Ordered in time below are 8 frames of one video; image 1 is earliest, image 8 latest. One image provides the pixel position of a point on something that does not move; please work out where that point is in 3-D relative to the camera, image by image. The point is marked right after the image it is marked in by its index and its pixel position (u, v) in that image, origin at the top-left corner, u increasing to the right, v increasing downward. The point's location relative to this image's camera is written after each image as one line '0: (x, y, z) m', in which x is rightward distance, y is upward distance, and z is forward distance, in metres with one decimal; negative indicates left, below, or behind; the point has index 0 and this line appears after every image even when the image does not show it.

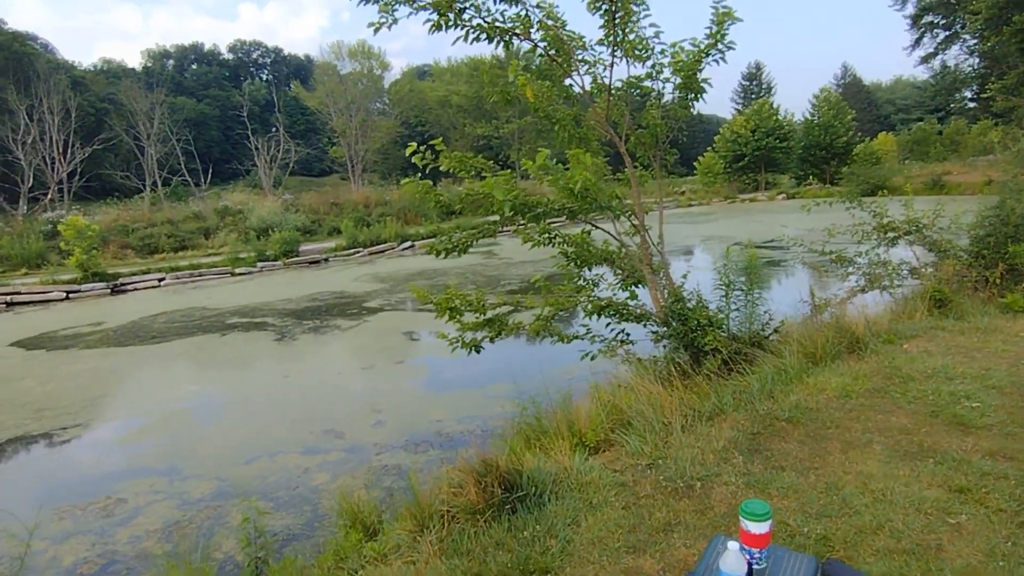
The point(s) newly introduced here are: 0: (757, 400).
0: (+1.6, -0.7, +3.6) m
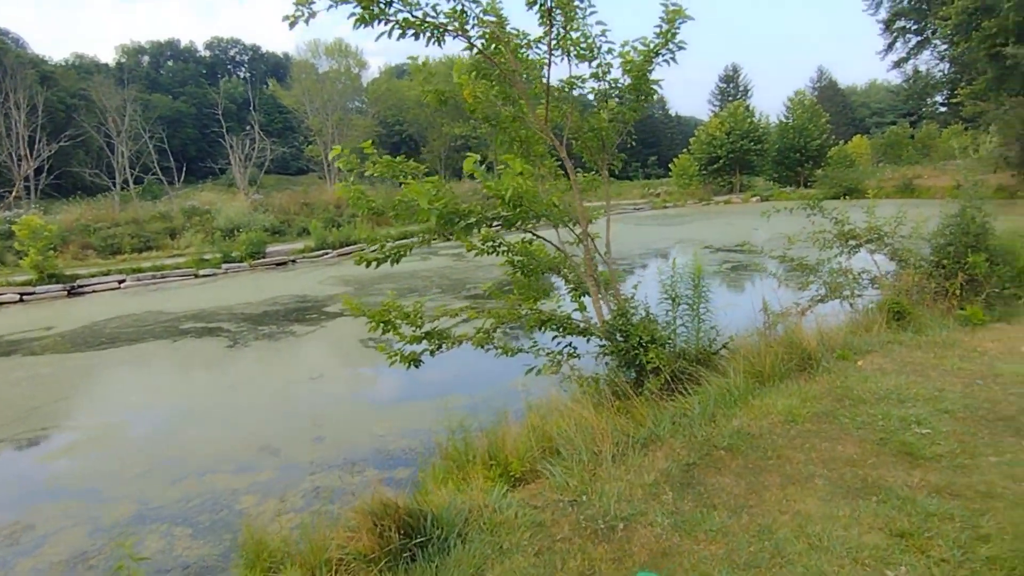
0: (+1.1, -0.8, +3.3) m
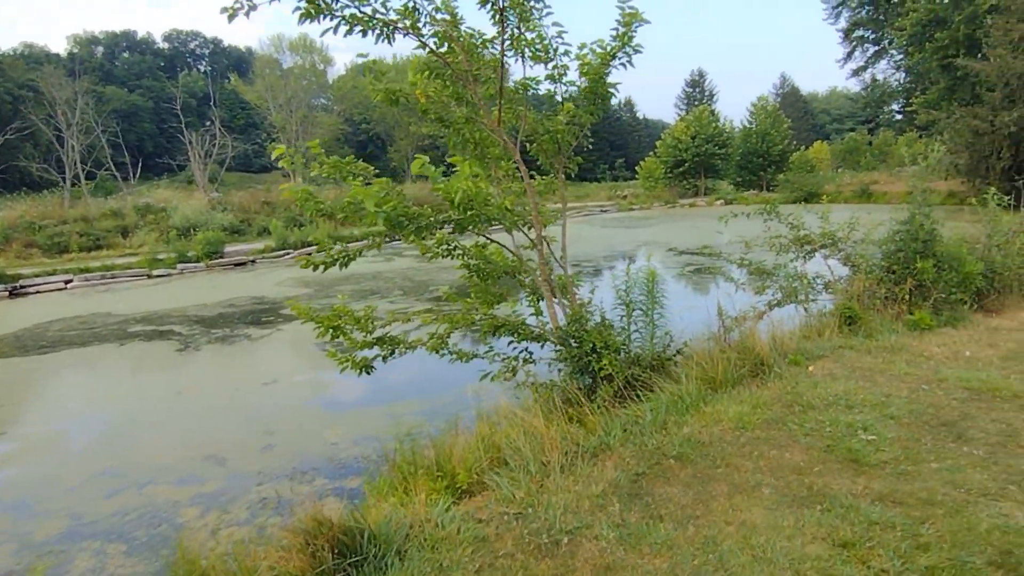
0: (+0.8, -0.9, +3.3) m
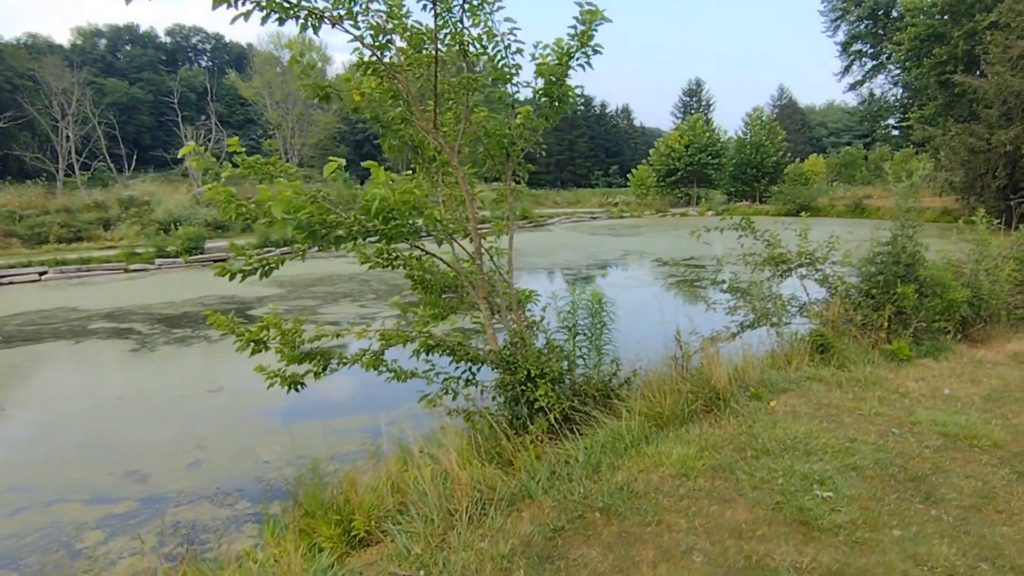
0: (+0.3, -1.0, +2.9) m
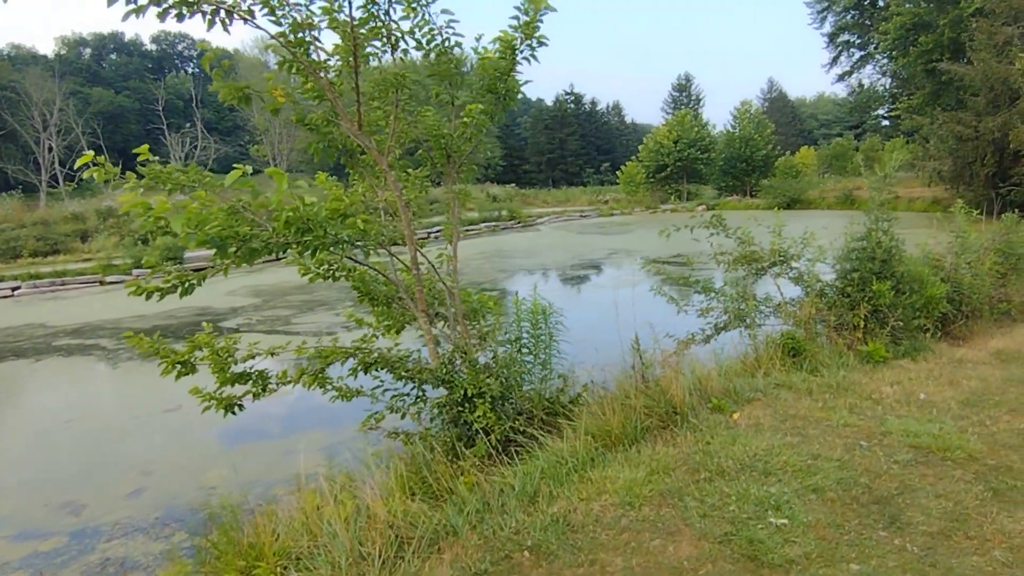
0: (0.0, -1.1, +2.6) m
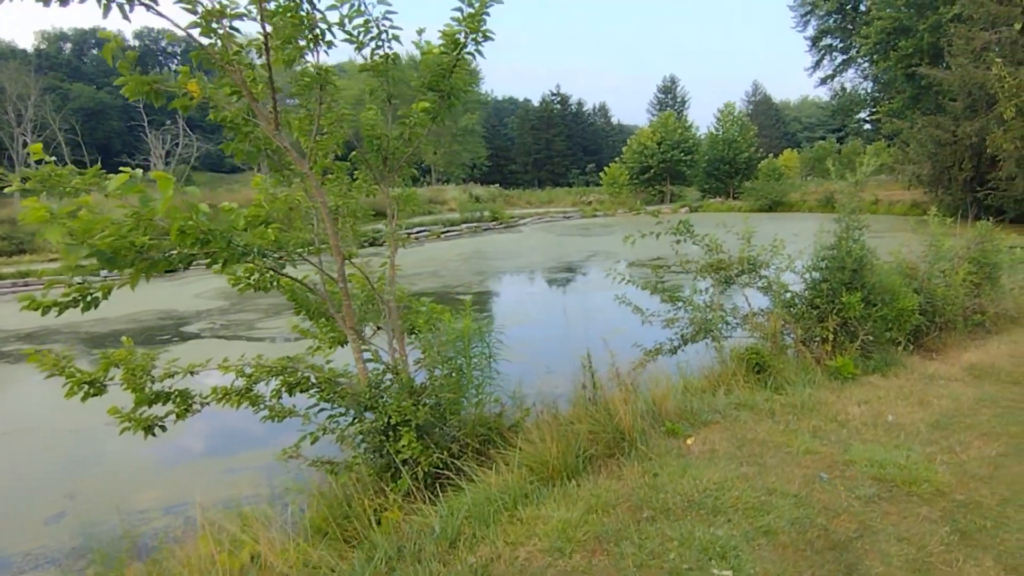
0: (-0.4, -1.2, +2.3) m
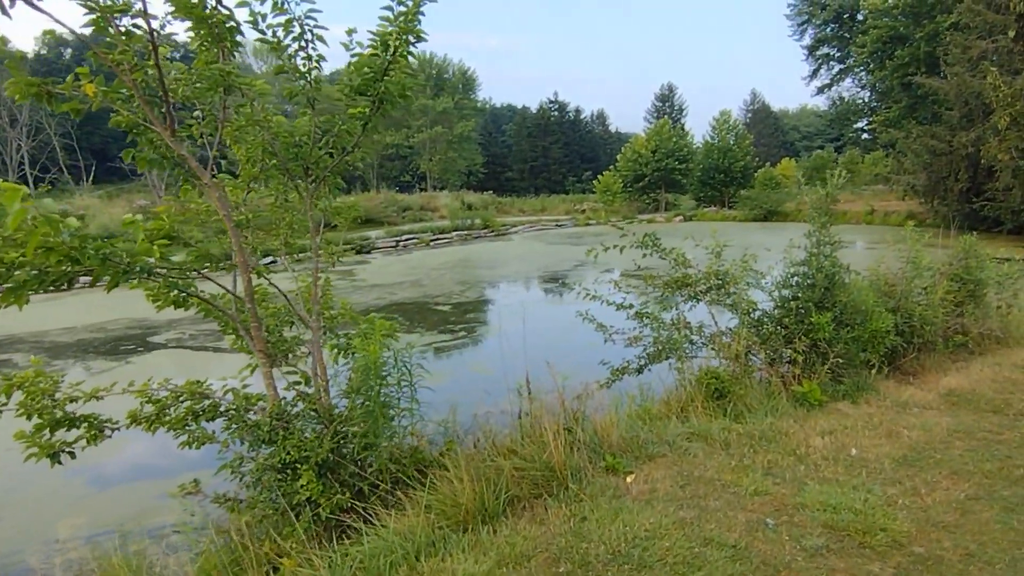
0: (-0.8, -1.3, +2.0) m
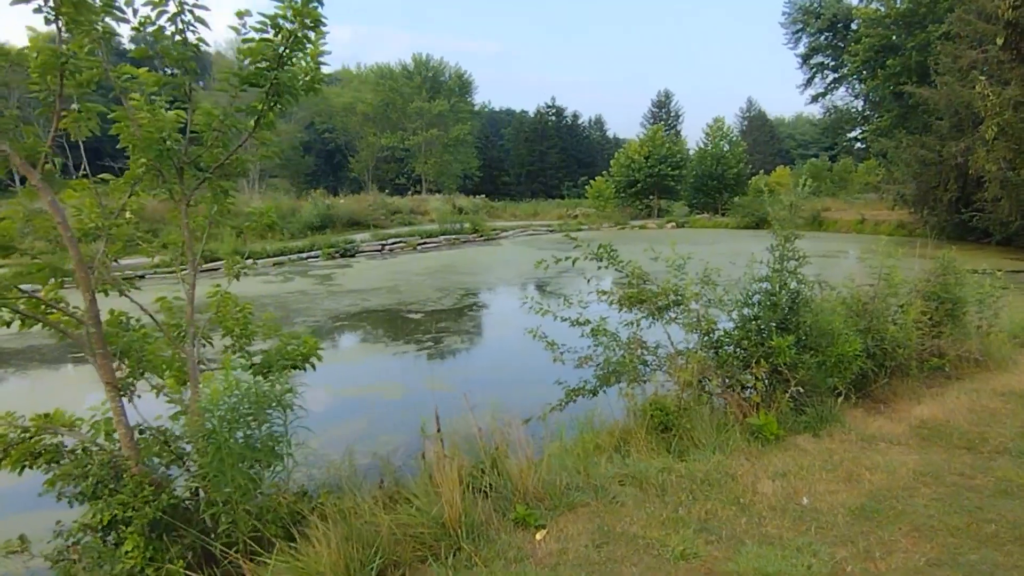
0: (-1.3, -1.3, +1.6) m
